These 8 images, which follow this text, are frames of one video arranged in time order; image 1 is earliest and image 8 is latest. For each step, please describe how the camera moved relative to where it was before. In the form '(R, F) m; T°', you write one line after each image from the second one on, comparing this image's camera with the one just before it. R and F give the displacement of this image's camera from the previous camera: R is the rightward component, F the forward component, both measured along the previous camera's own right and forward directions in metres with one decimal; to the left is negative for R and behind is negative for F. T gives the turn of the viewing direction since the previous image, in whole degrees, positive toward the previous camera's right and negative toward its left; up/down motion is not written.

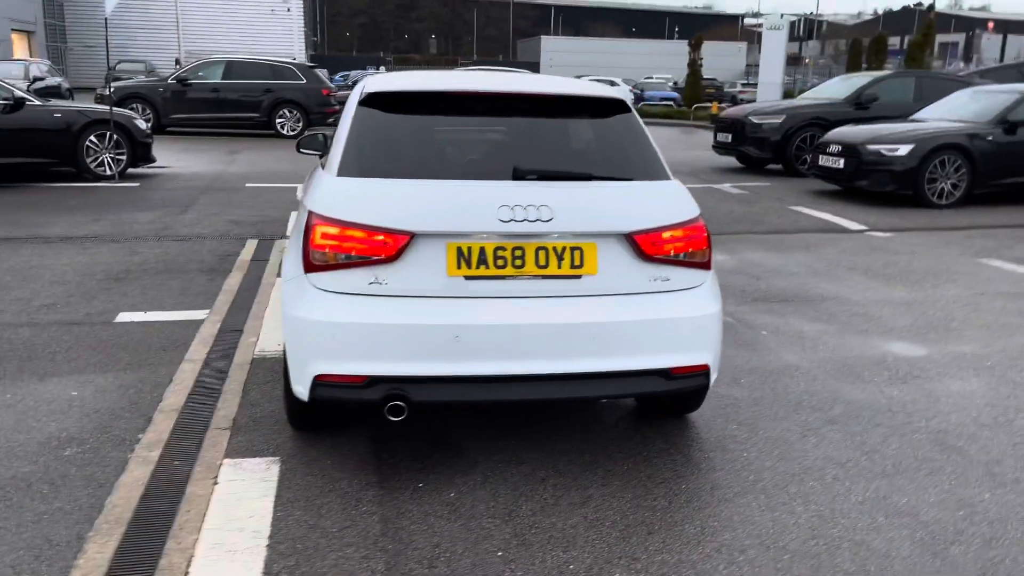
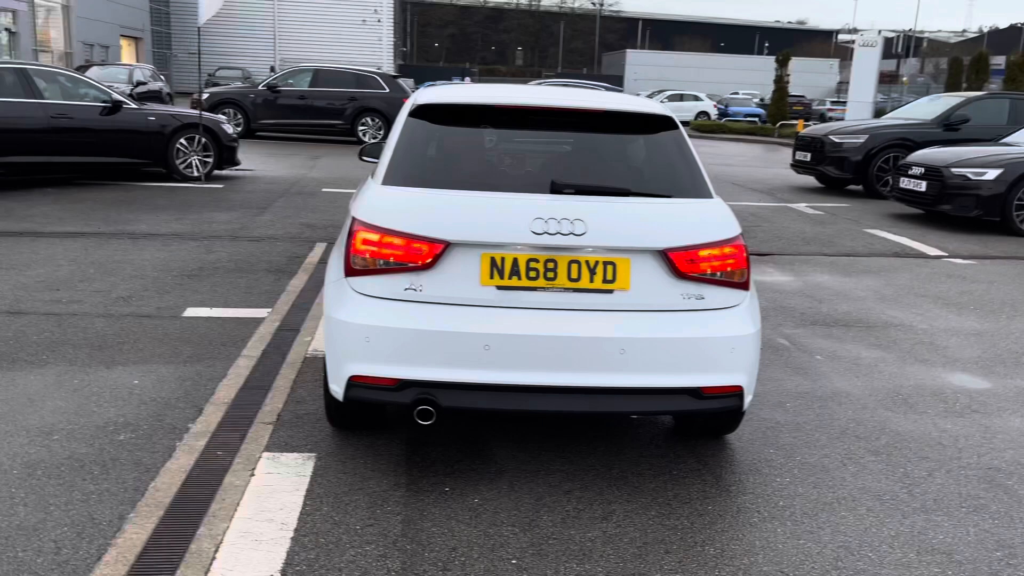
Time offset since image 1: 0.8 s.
(+0.2, 0.0) m; -5°
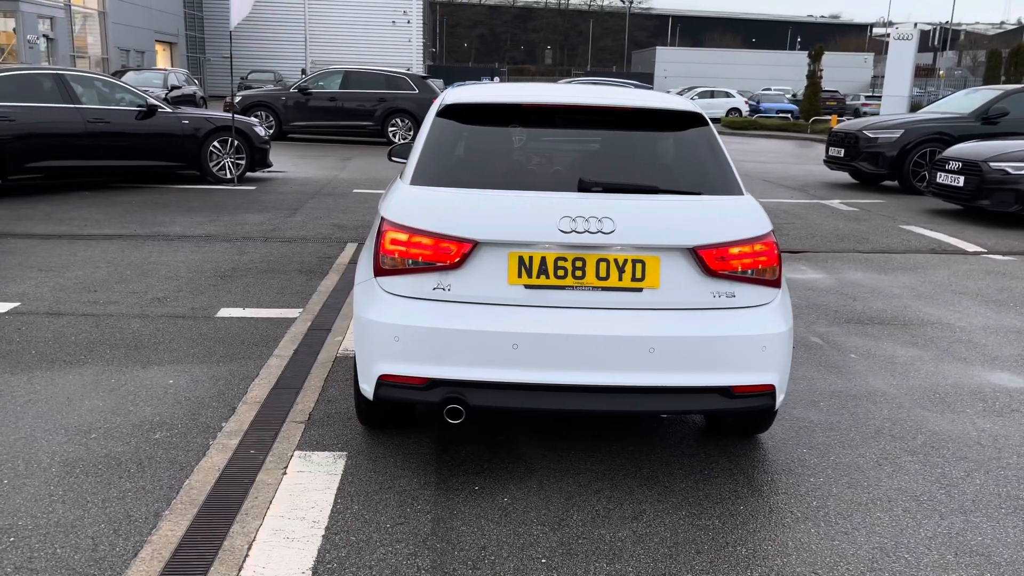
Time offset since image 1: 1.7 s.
(0.0, 0.0) m; -2°
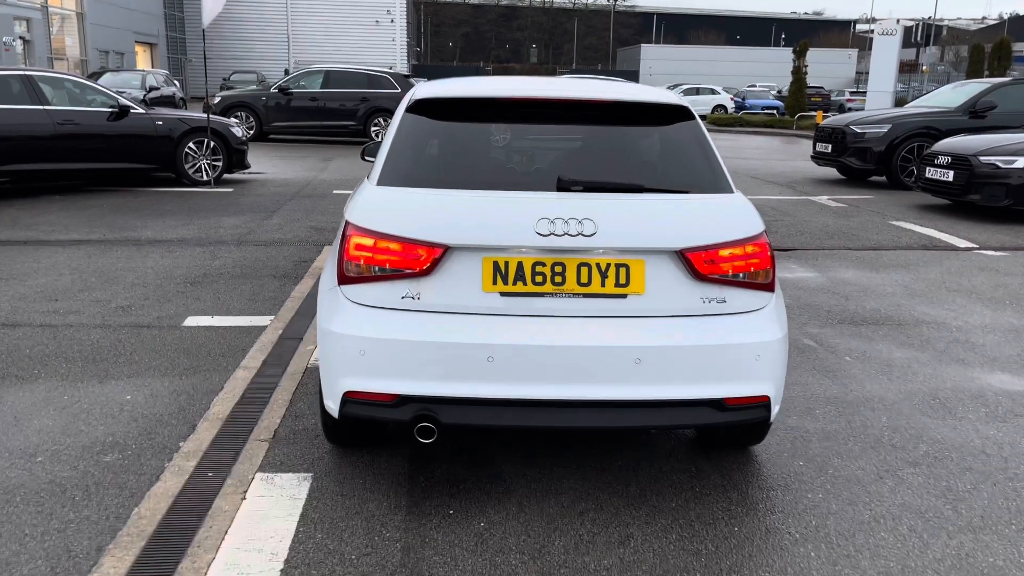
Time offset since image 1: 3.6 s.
(+0.1, +0.2) m; +1°
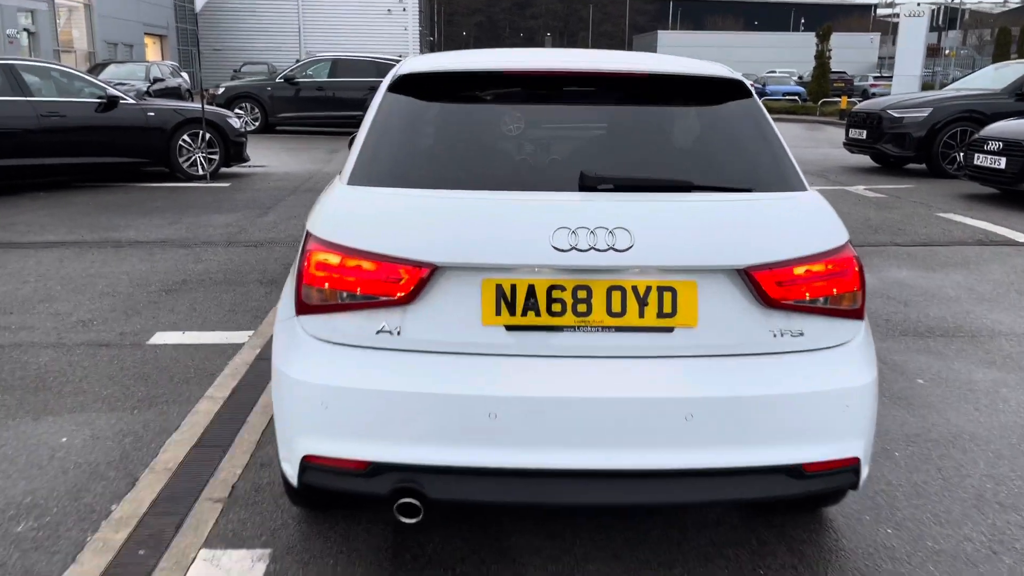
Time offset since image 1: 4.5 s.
(0.0, +0.7) m; -1°
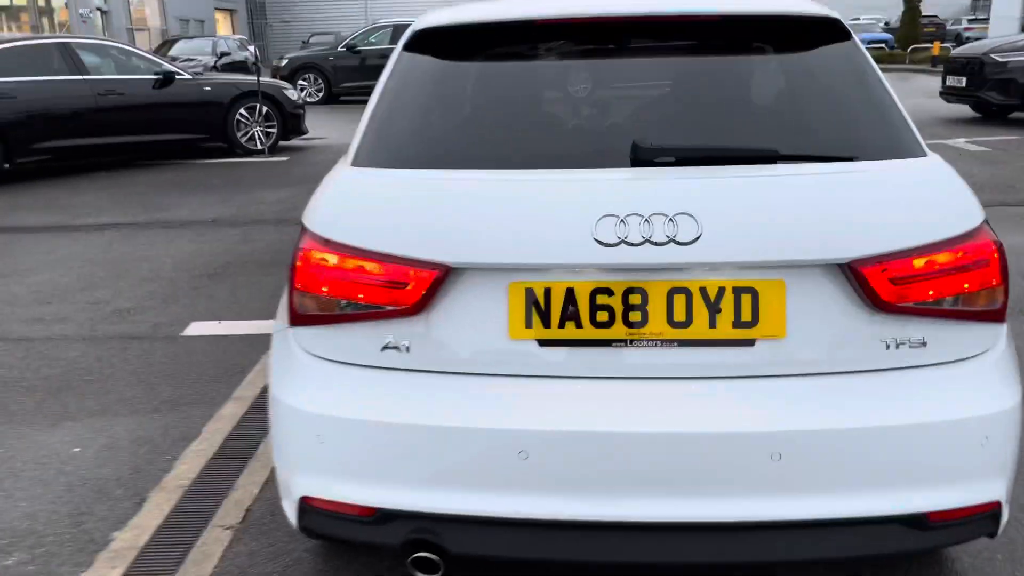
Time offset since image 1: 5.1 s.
(+0.1, +0.5) m; -5°
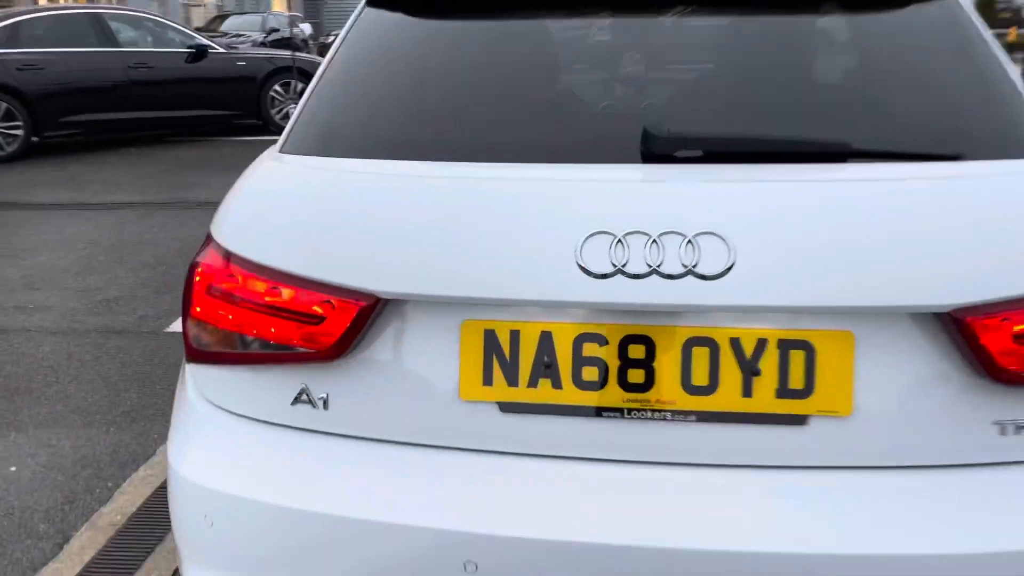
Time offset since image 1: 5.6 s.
(+0.1, +0.5) m; -3°
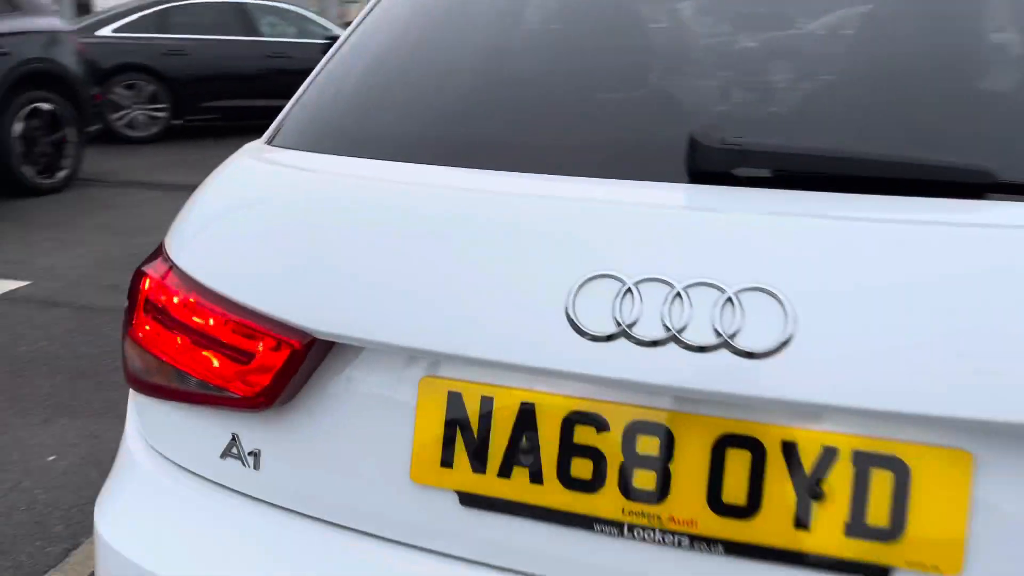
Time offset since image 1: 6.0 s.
(+0.2, +0.4) m; -9°
